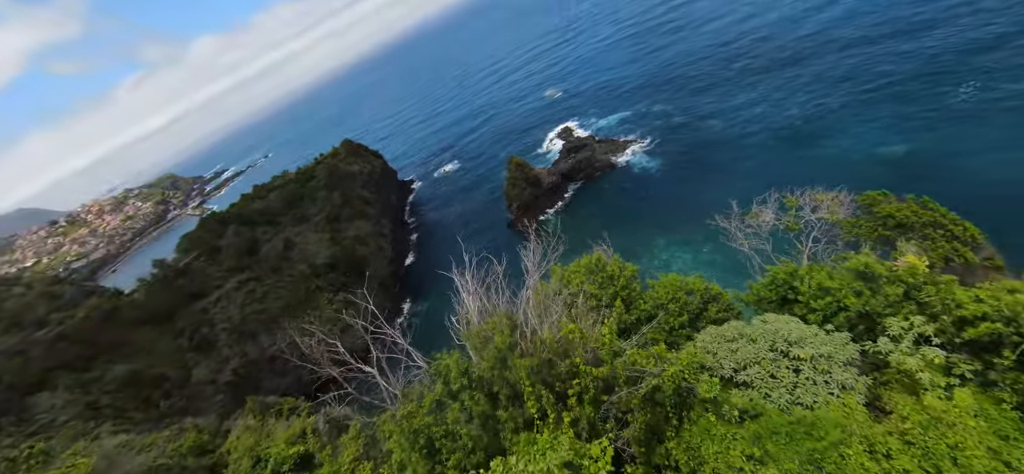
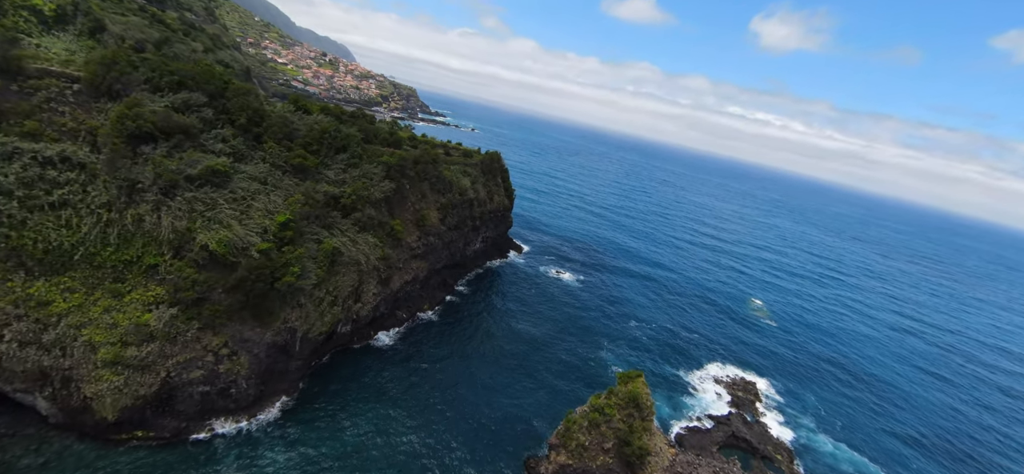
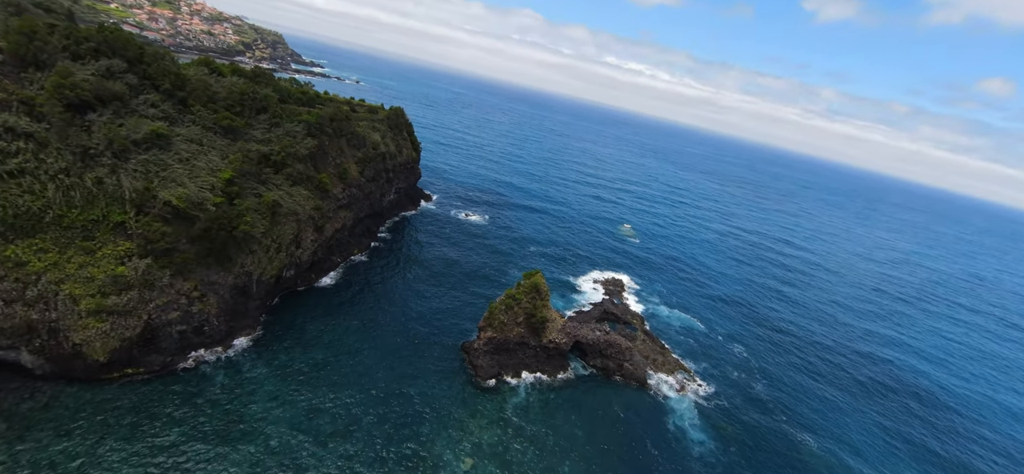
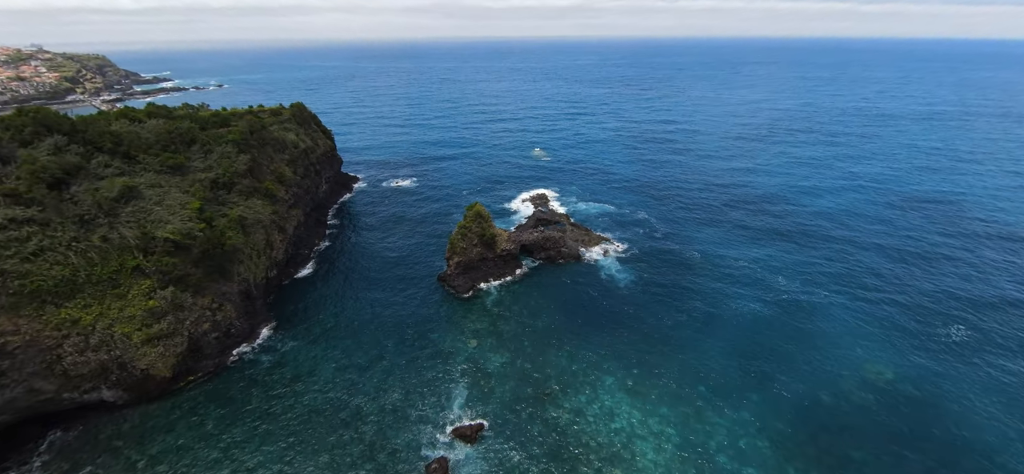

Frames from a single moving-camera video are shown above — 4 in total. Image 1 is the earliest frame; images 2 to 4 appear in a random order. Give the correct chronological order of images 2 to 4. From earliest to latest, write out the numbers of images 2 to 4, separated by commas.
4, 3, 2
